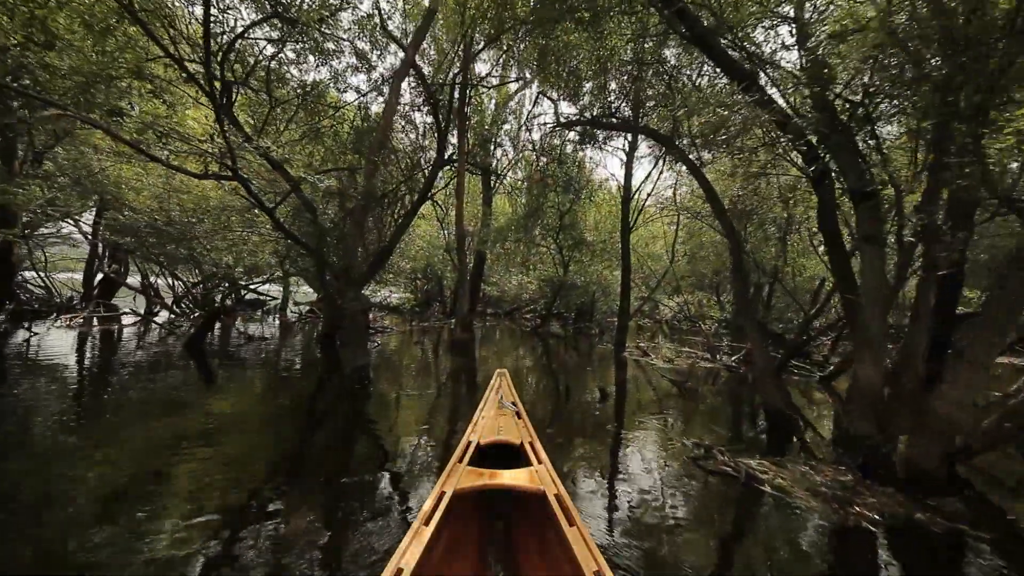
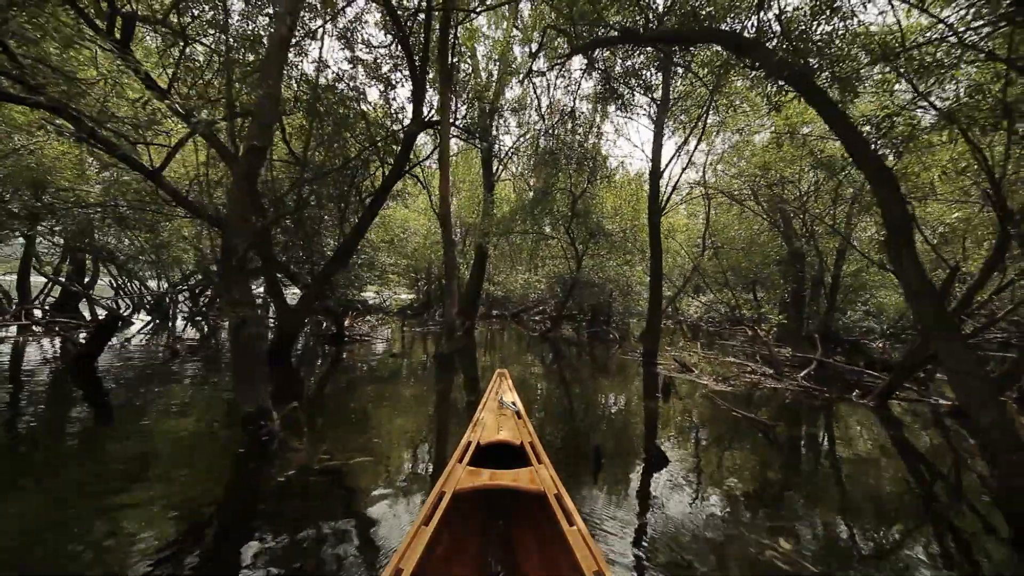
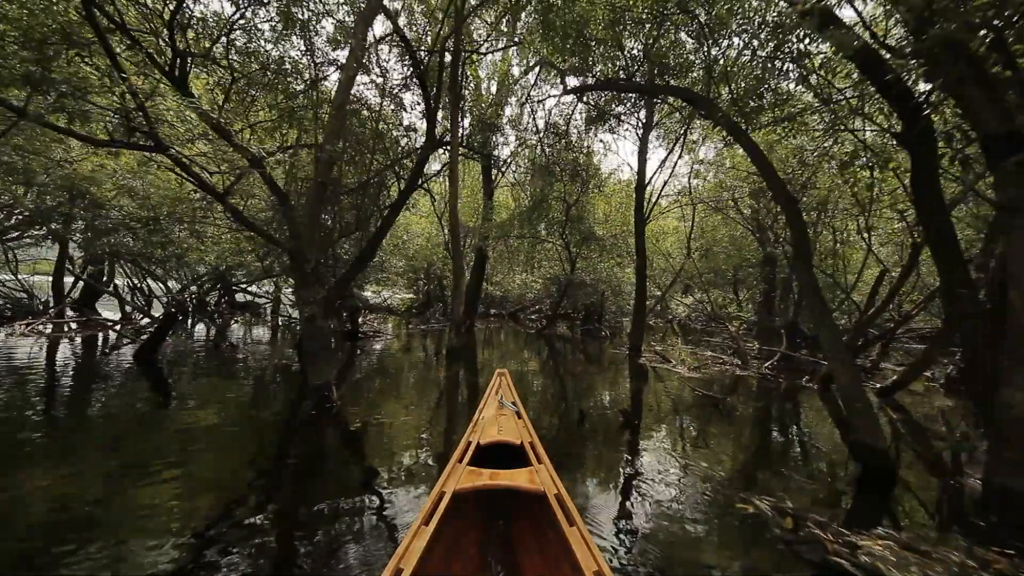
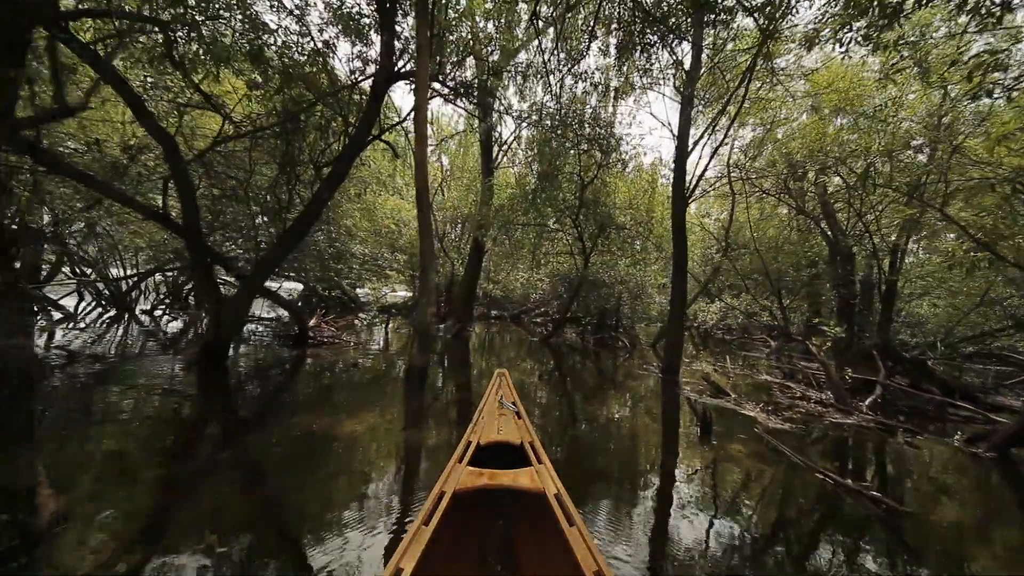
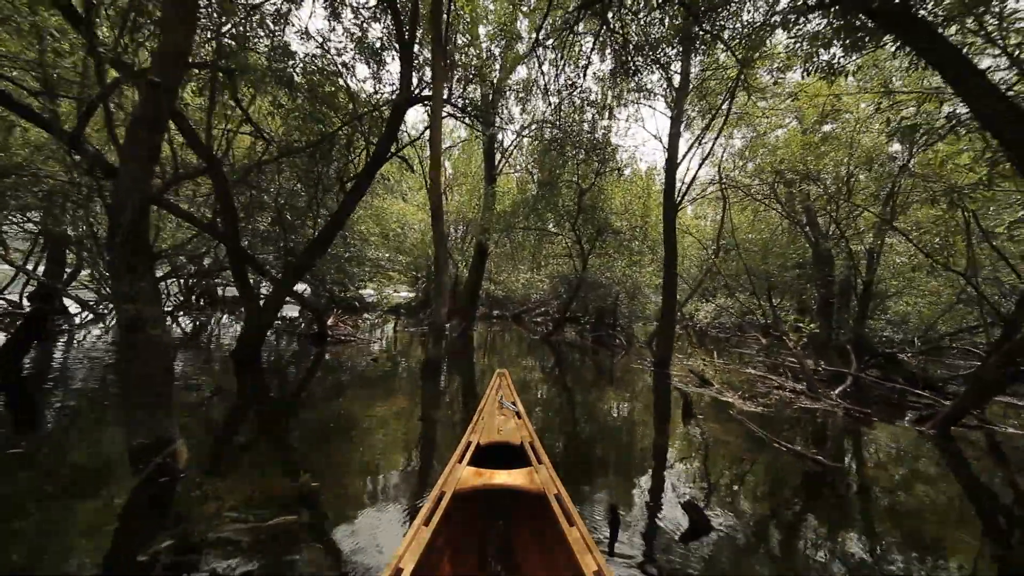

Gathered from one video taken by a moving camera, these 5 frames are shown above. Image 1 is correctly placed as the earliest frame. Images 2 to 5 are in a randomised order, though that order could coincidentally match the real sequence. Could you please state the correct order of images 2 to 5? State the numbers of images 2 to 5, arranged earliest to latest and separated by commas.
3, 2, 5, 4
